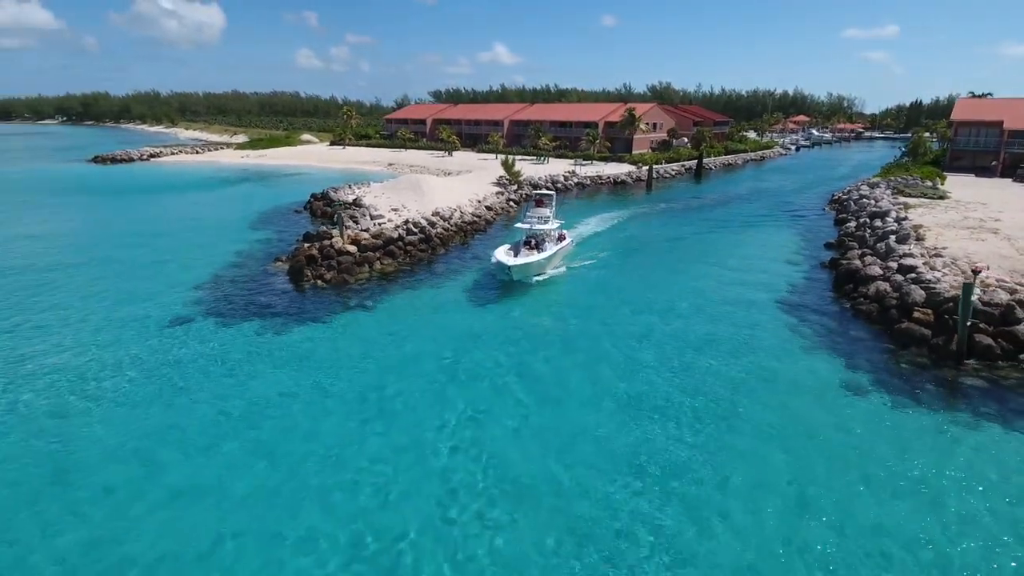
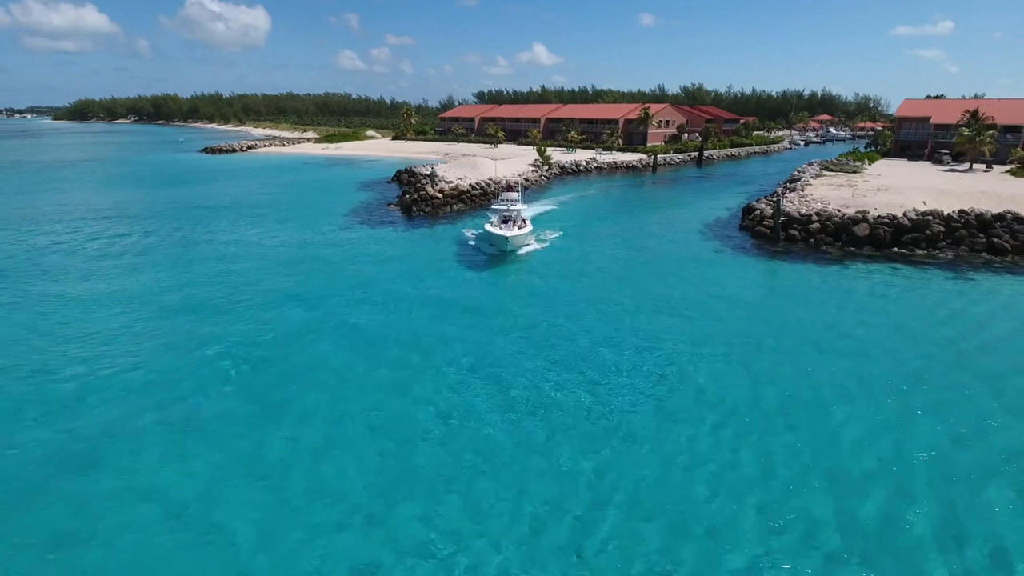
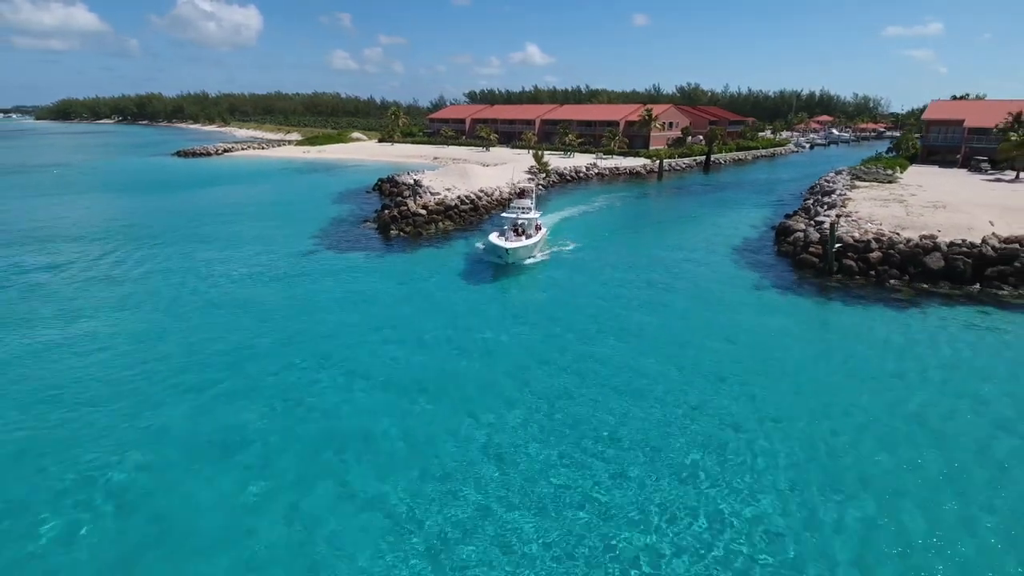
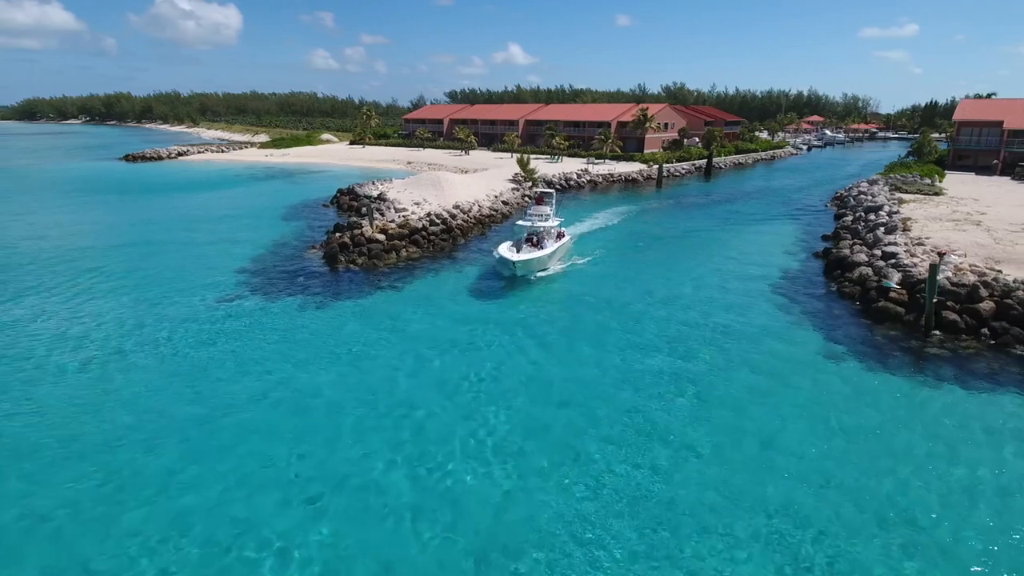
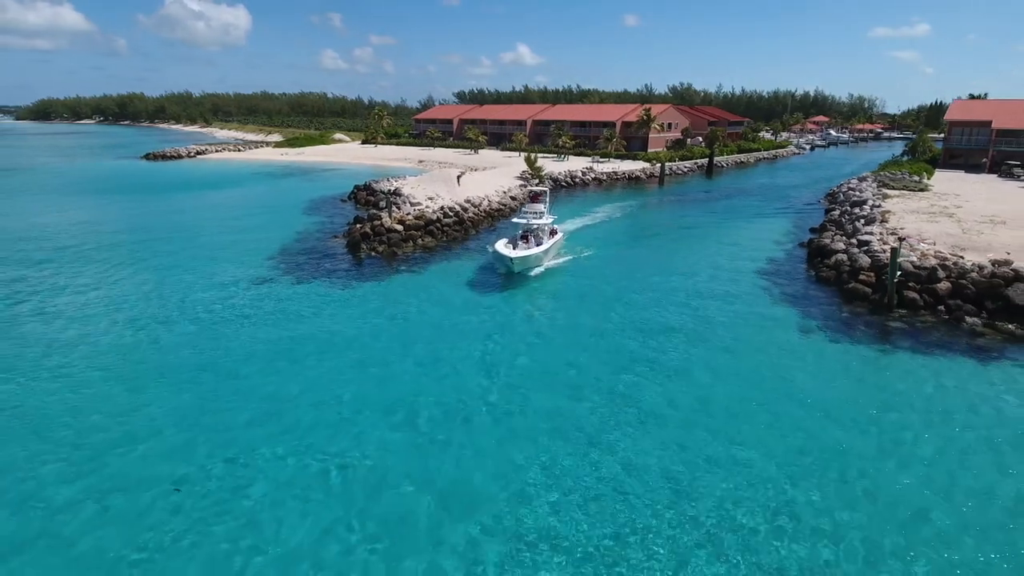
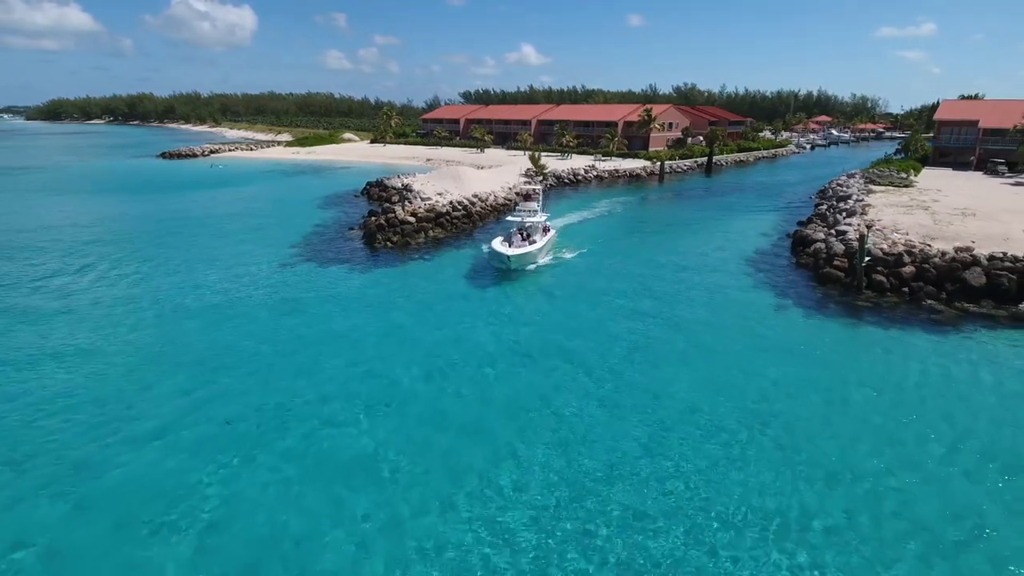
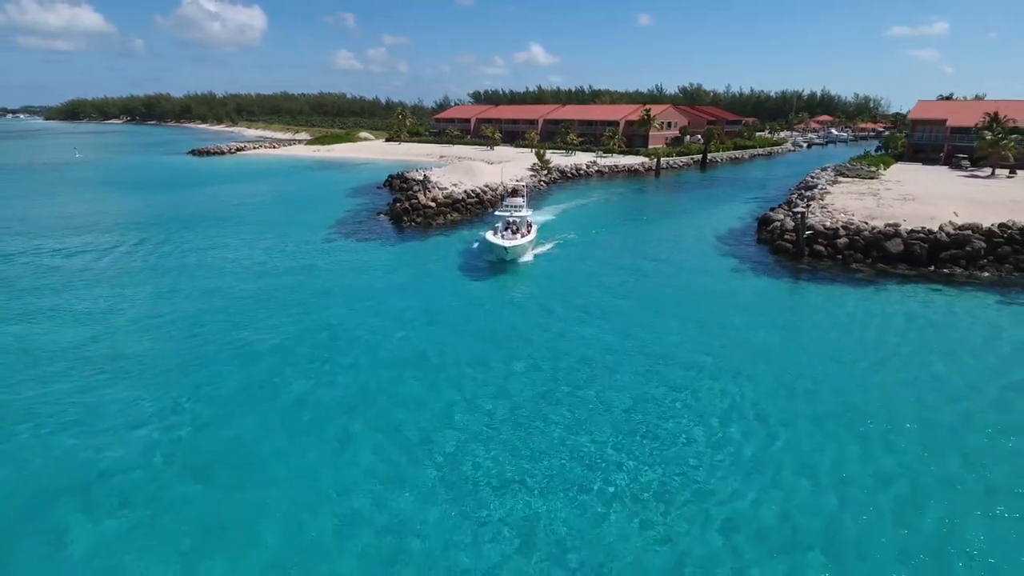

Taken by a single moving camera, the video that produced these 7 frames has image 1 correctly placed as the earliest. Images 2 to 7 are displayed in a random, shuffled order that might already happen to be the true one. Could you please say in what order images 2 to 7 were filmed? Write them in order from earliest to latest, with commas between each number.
4, 5, 6, 3, 7, 2
